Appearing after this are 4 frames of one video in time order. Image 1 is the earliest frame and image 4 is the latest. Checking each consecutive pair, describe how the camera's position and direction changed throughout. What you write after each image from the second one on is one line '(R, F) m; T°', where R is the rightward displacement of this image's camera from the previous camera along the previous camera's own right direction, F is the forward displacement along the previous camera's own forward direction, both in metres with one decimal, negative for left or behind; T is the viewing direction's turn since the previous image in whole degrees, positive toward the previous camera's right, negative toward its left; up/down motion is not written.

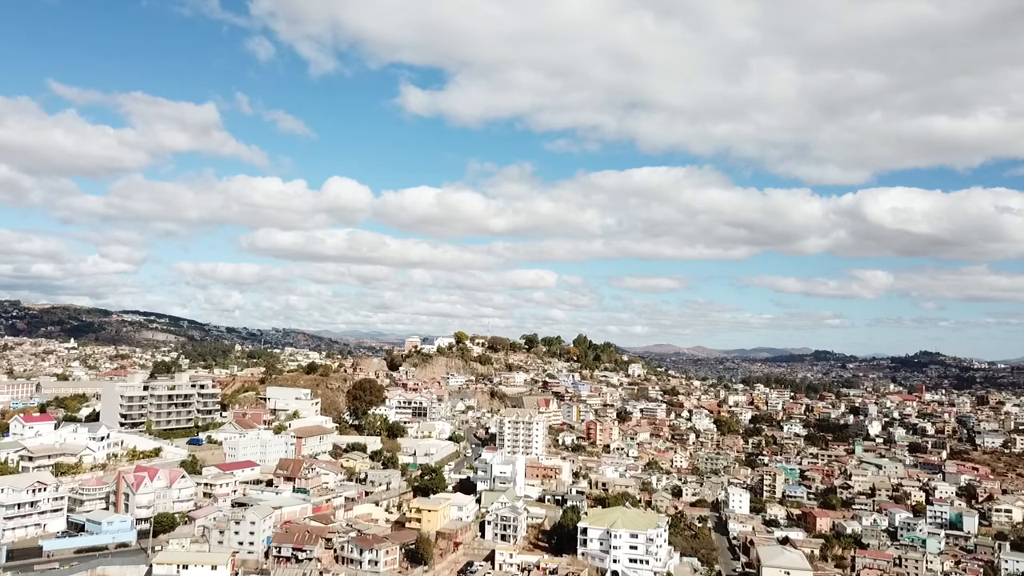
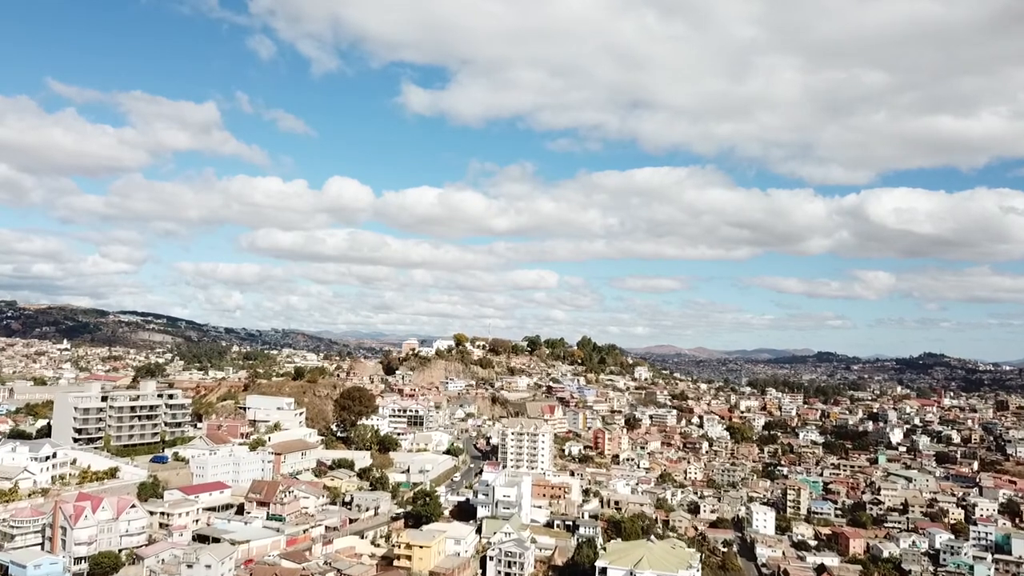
(-0.2, +3.9) m; 0°
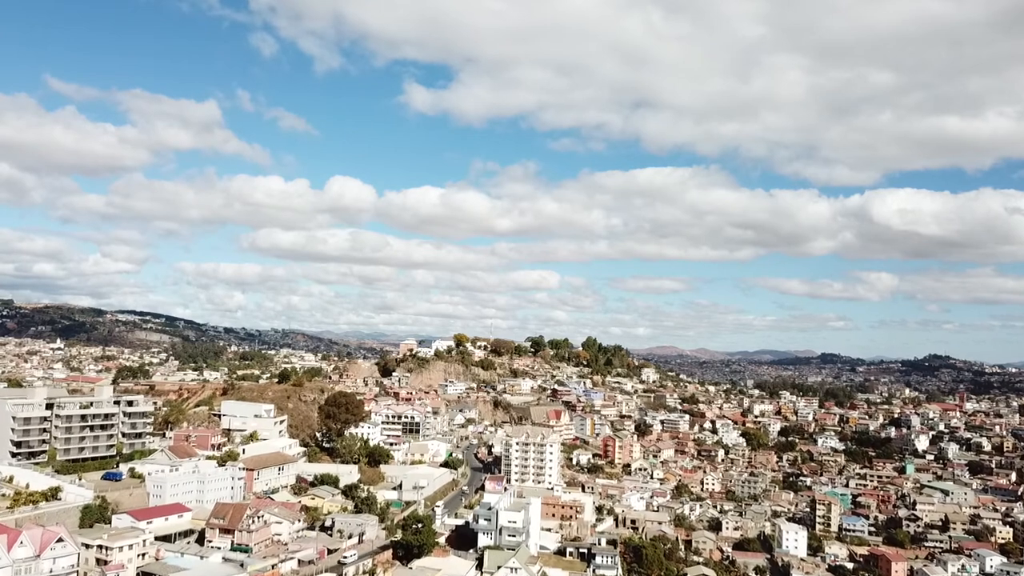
(-0.2, +4.0) m; 0°
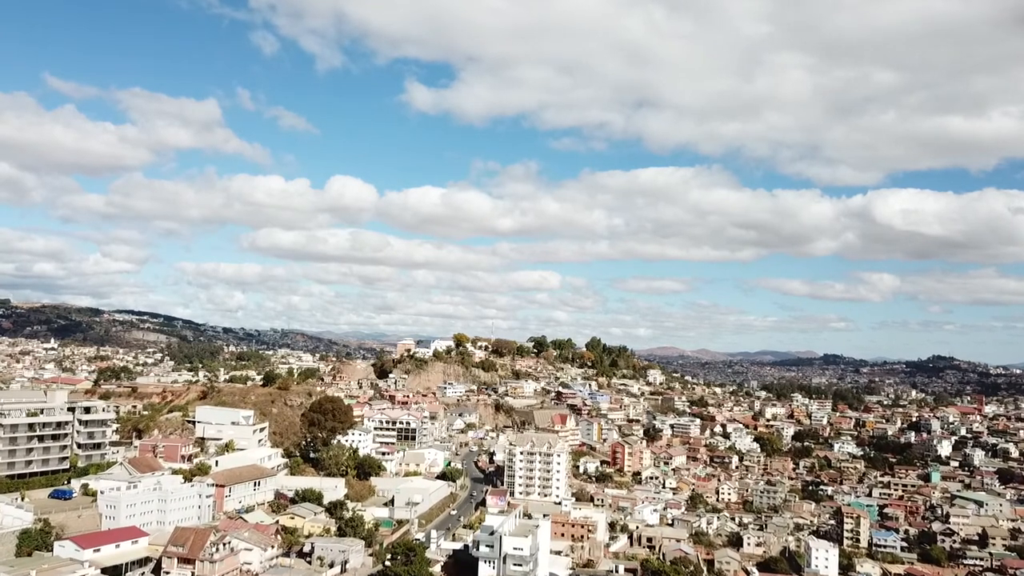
(-0.2, +3.3) m; 0°
